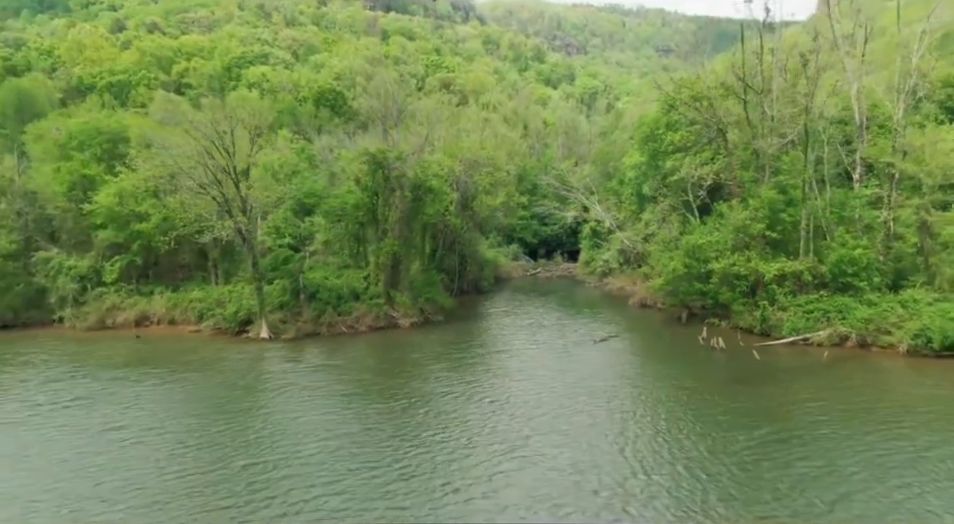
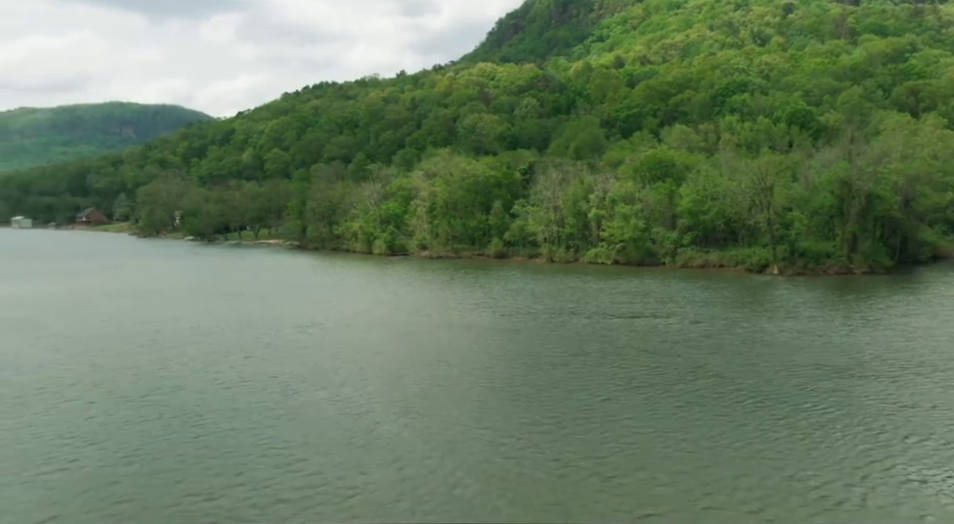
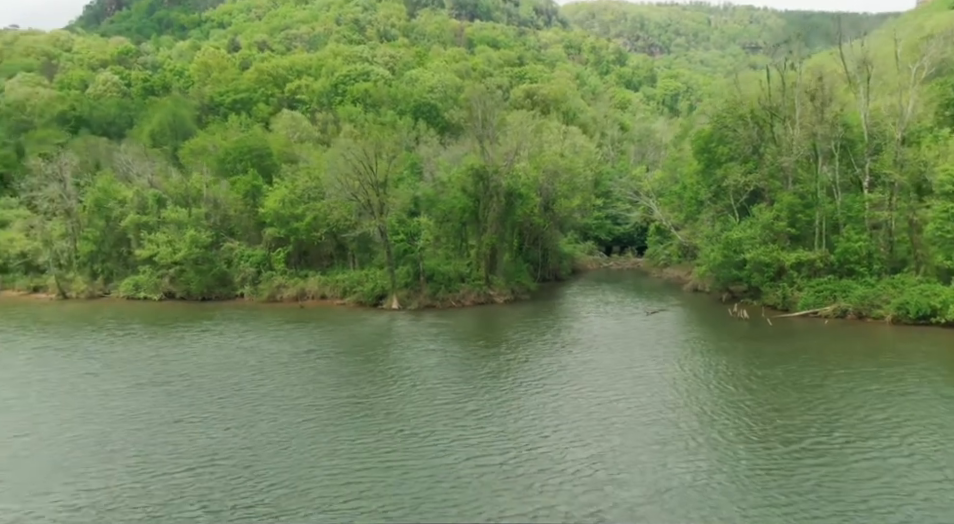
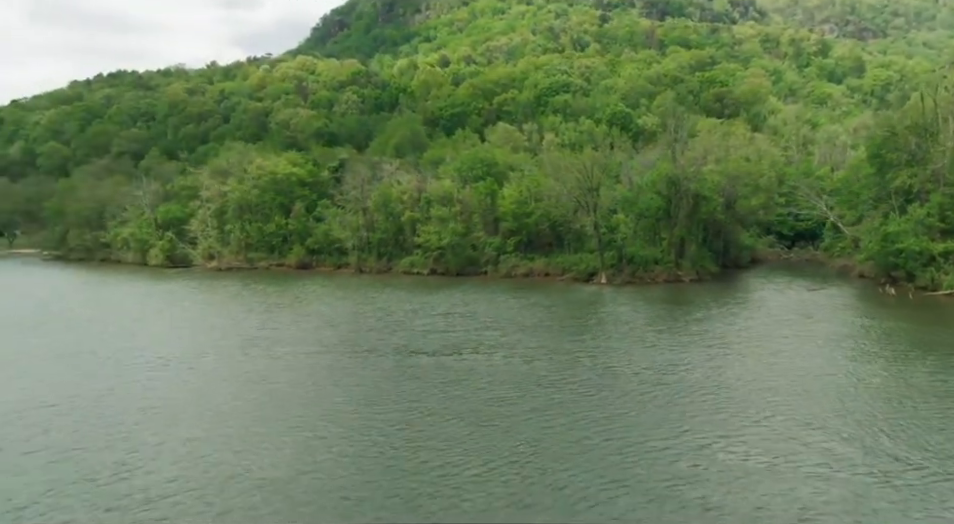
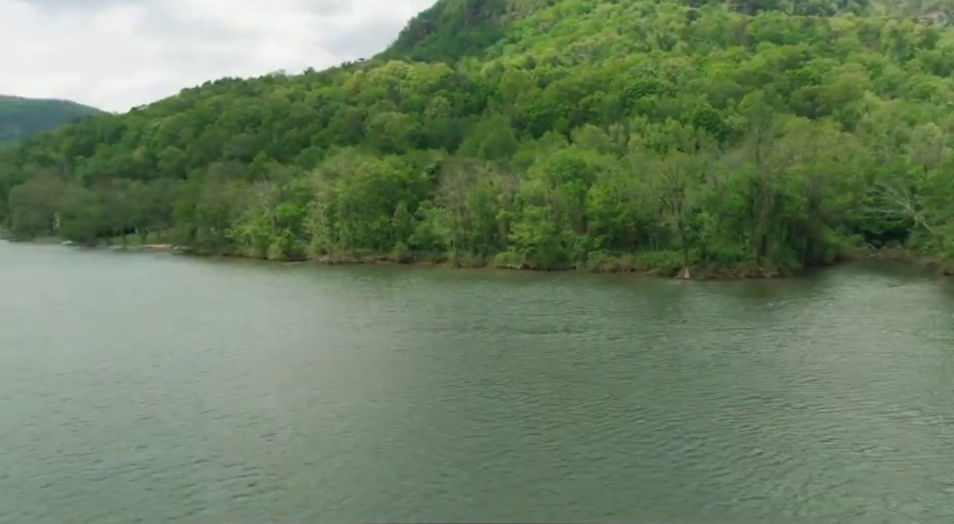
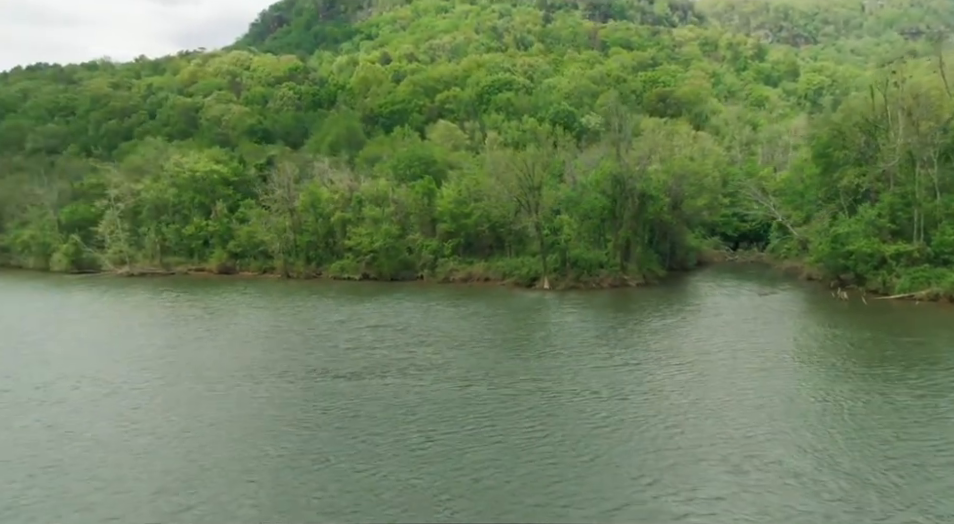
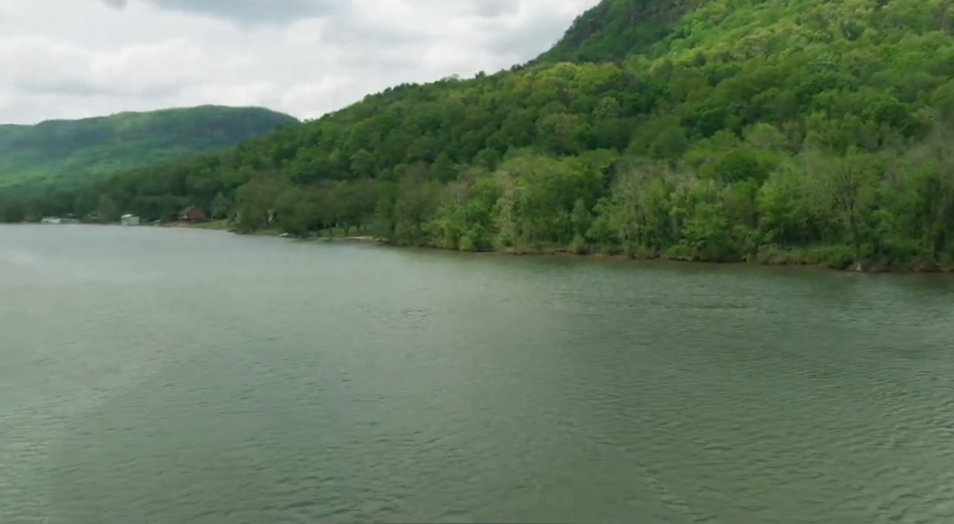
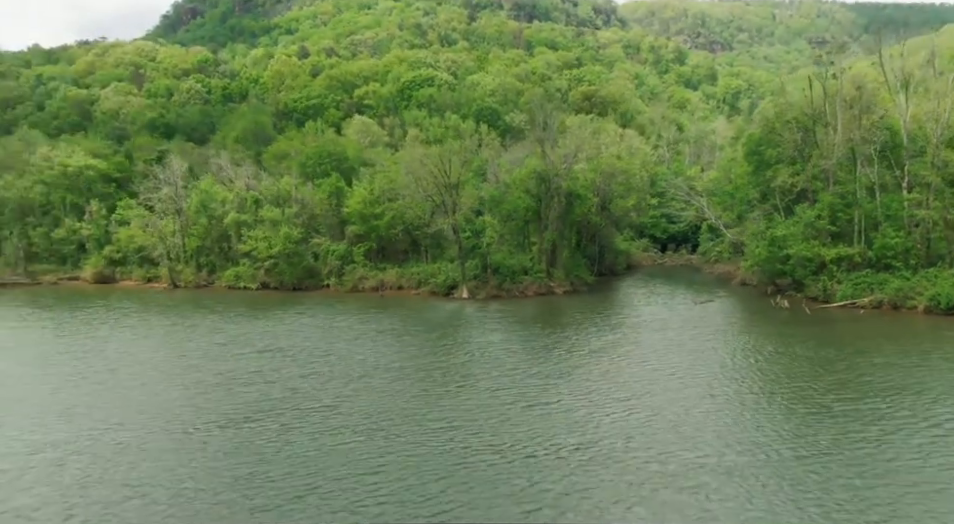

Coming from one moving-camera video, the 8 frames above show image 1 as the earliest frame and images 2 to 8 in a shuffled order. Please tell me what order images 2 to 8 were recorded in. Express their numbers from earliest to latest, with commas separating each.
3, 8, 6, 4, 5, 2, 7
